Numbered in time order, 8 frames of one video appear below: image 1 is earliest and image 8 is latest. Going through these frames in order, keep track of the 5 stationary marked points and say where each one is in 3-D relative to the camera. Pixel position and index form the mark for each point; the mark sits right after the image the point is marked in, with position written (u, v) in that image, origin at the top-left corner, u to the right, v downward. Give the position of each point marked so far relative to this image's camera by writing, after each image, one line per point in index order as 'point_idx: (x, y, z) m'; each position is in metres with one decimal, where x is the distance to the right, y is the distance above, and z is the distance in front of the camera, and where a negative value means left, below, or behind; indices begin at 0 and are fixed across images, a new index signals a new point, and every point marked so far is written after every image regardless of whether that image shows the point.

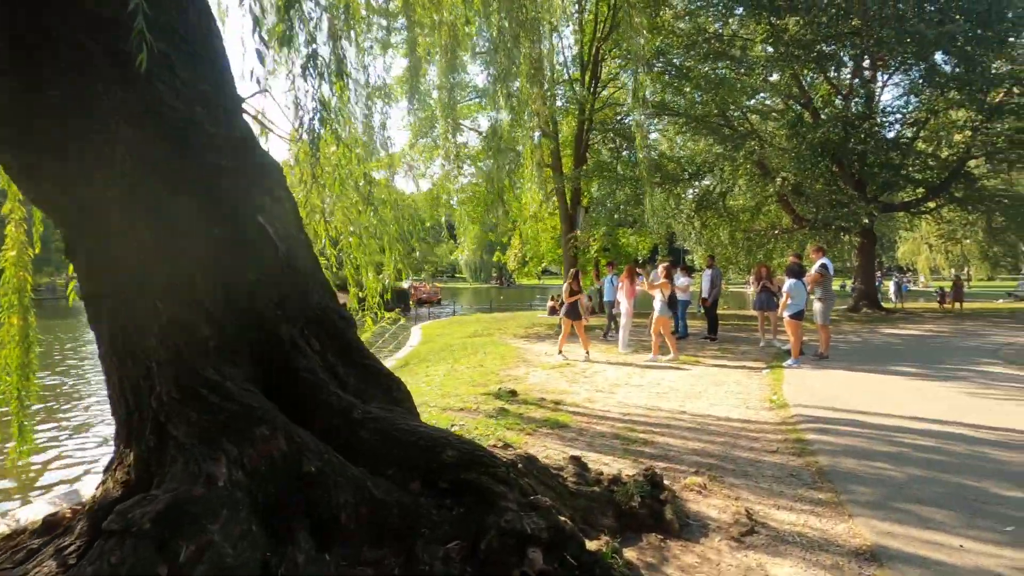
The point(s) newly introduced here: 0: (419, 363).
0: (-2.0, -1.6, +11.6) m
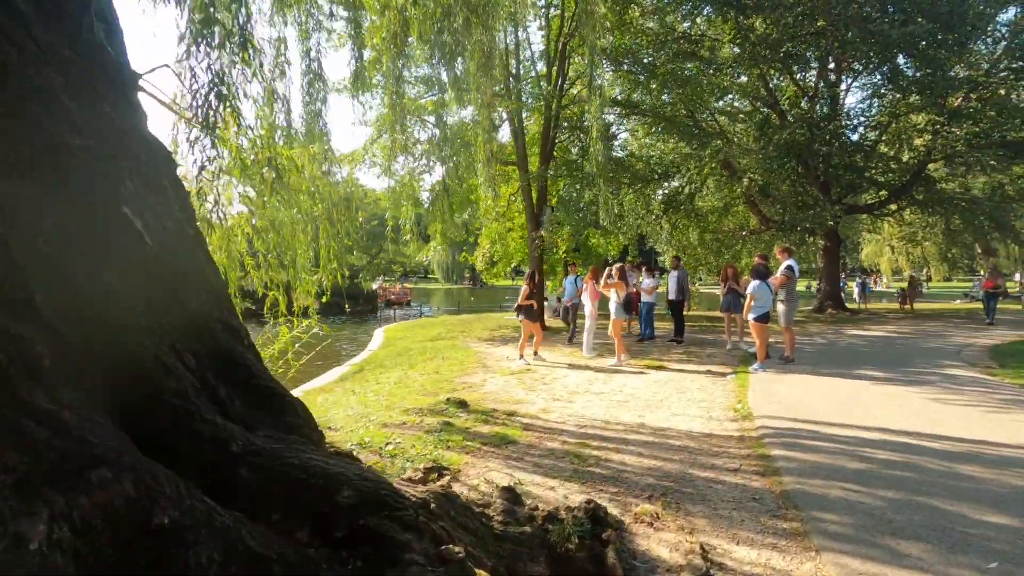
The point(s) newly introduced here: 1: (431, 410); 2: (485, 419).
0: (-2.8, -1.7, +11.0) m
1: (-1.0, -1.5, +6.3) m
2: (-0.3, -1.5, +6.0) m
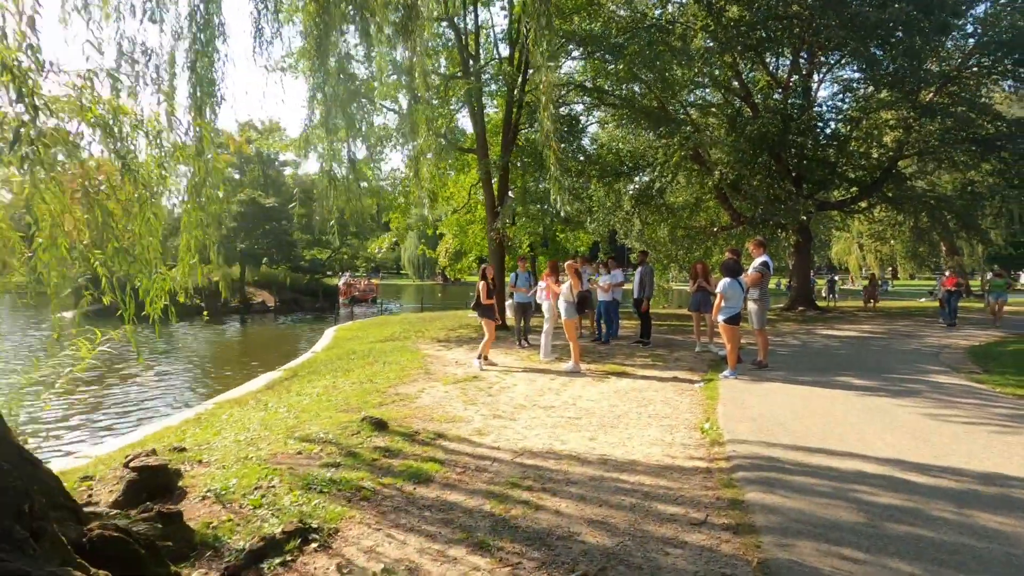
0: (-3.8, -1.6, +9.8) m
1: (-1.7, -1.4, +5.2) m
2: (-1.0, -1.5, +4.9) m
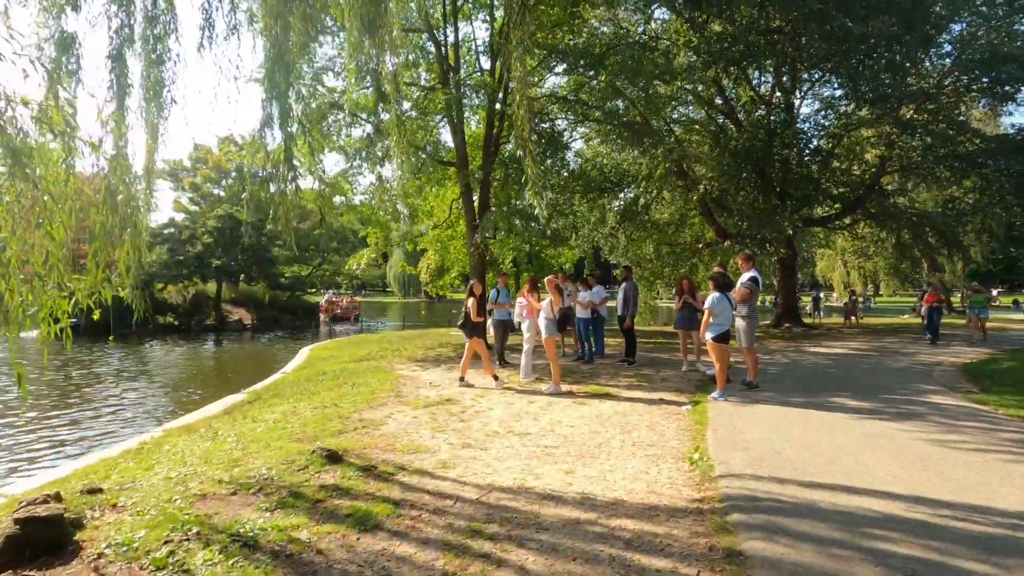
0: (-4.1, -1.9, +9.2) m
1: (-2.0, -1.6, +4.6) m
2: (-1.3, -1.6, +4.4) m
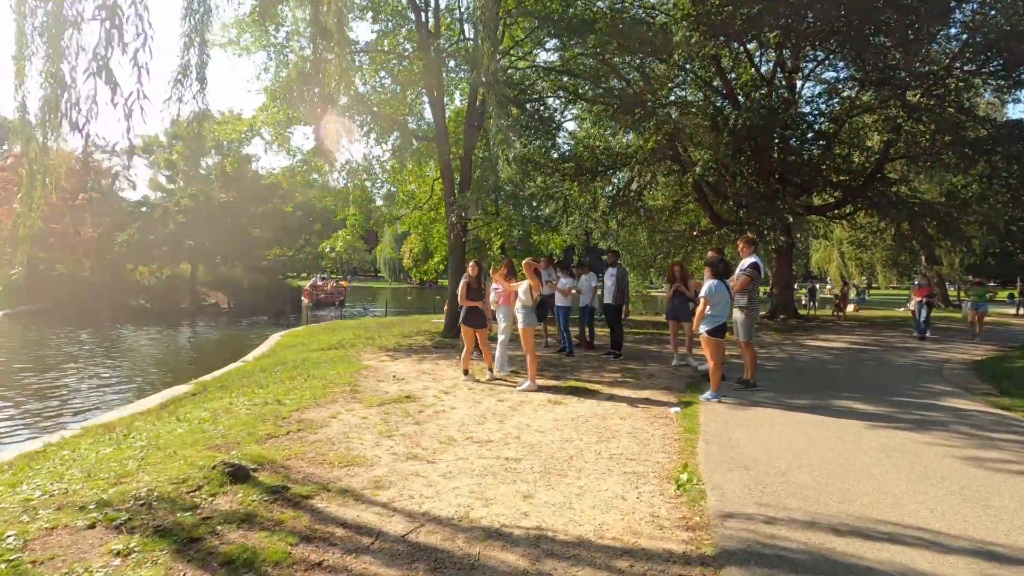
0: (-4.6, -1.6, +8.2) m
1: (-2.4, -1.4, +3.7) m
2: (-1.7, -1.4, +3.4) m
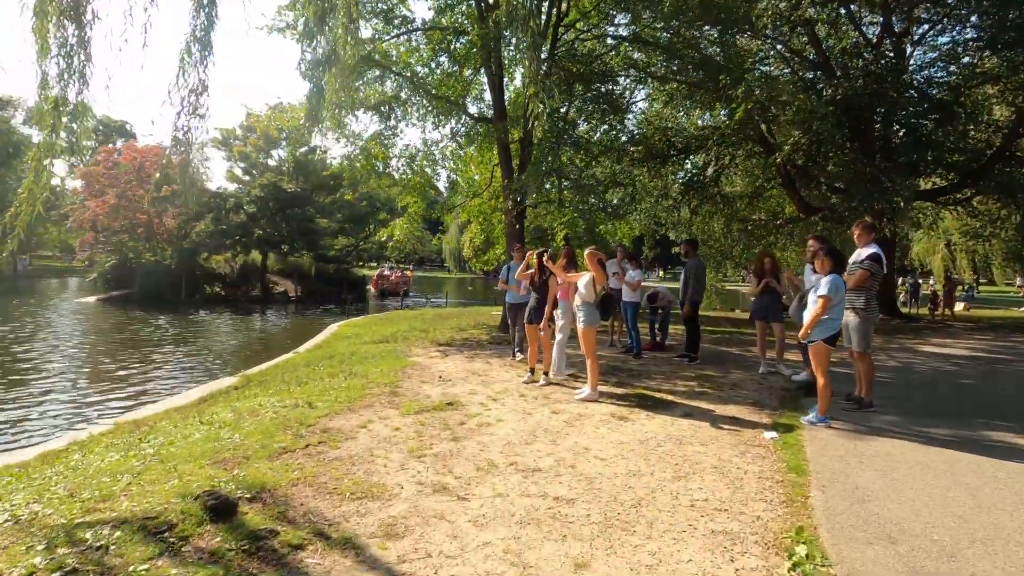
0: (-3.8, -1.4, +7.8) m
1: (-2.1, -1.4, +3.0) m
2: (-1.5, -1.4, +2.7) m
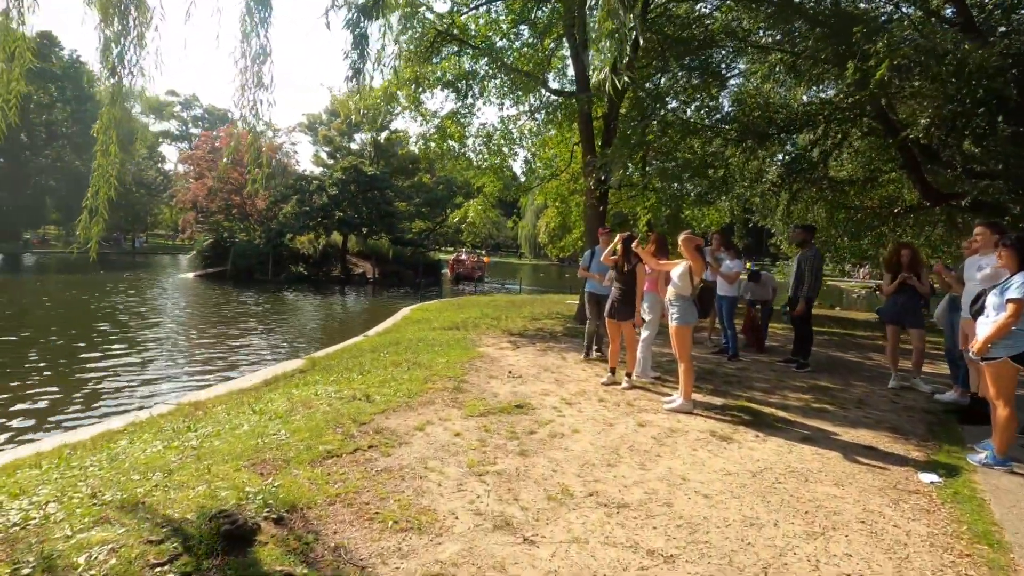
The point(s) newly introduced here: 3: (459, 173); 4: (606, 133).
0: (-2.7, -1.2, +7.5) m
1: (-1.8, -1.2, +2.5) m
2: (-1.1, -1.3, +2.1) m
3: (-1.5, +3.4, +15.7) m
4: (+2.4, +3.9, +13.4) m
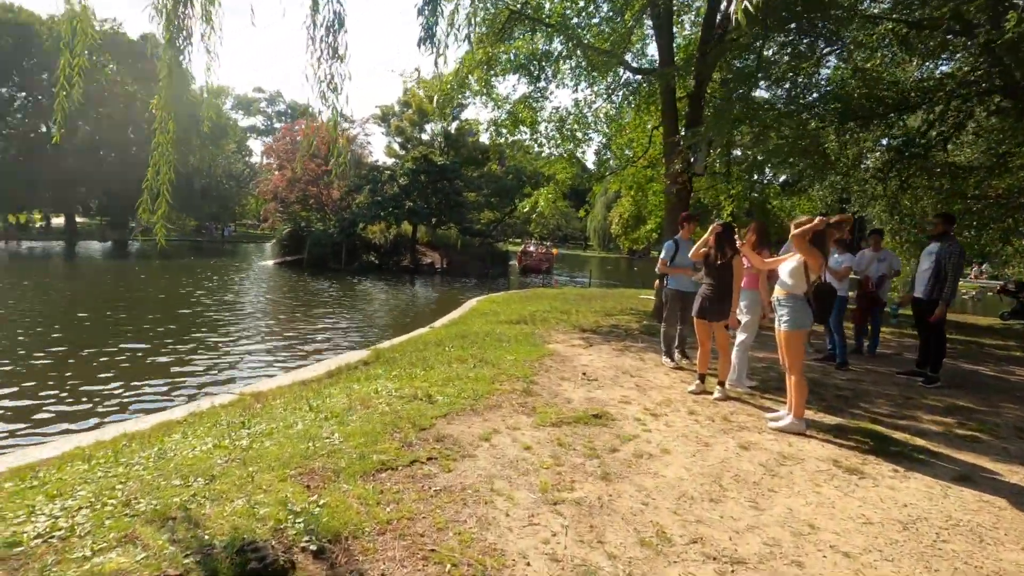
0: (-1.8, -1.0, +7.1) m
1: (-1.4, -1.2, +2.1) m
2: (-0.9, -1.3, +1.6) m
3: (+0.5, +3.6, +15.1) m
4: (+4.1, +4.0, +12.3) m
